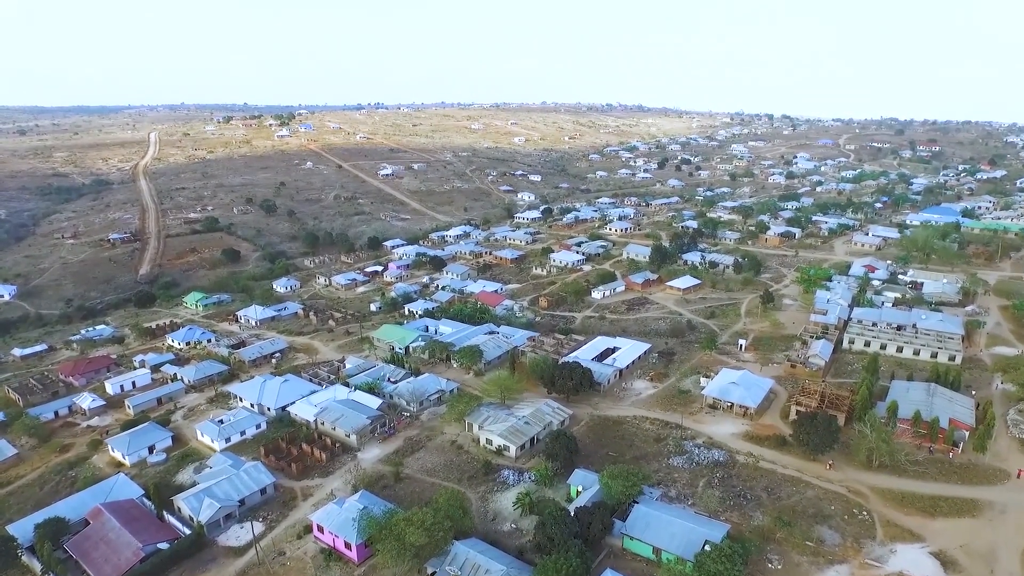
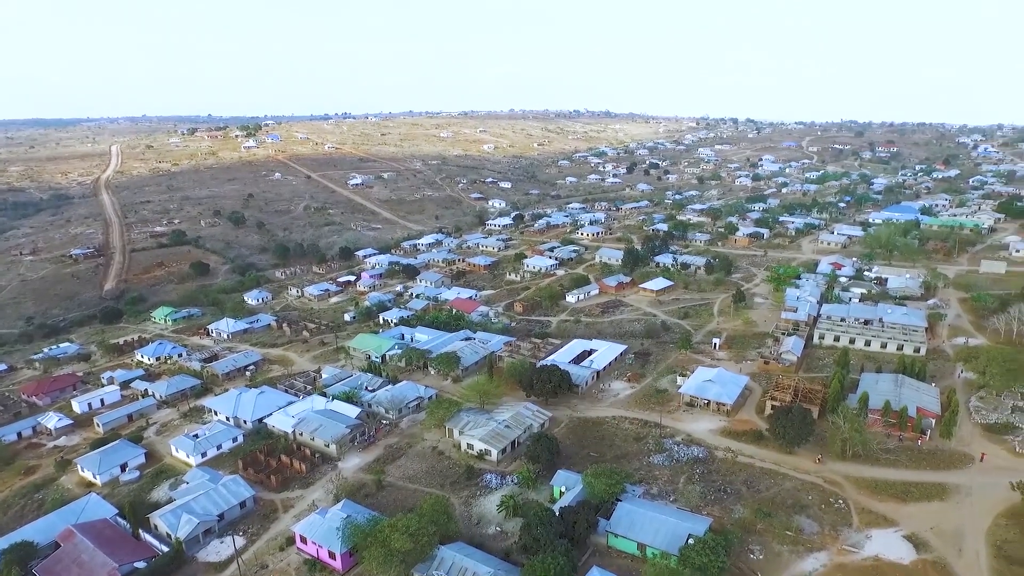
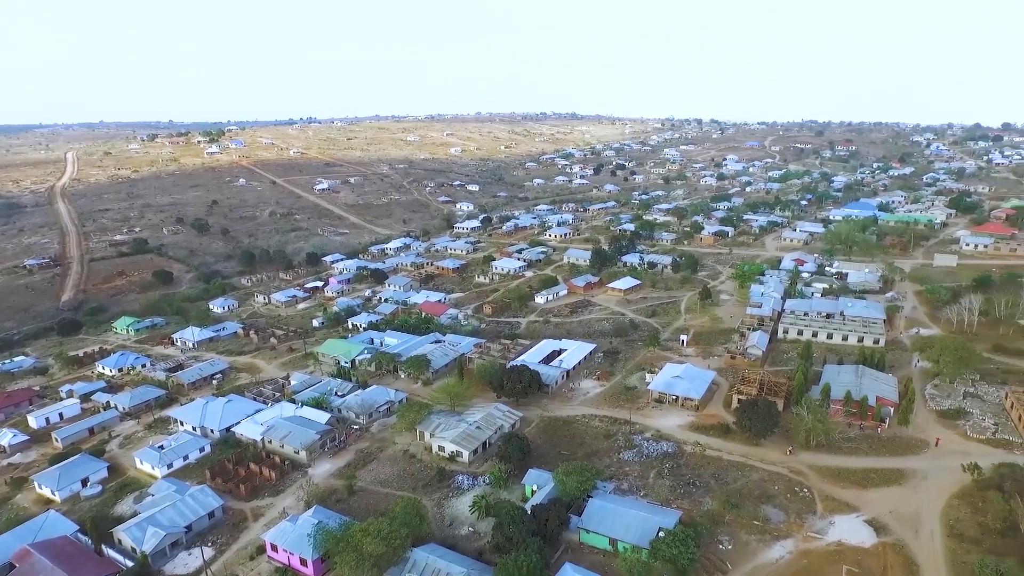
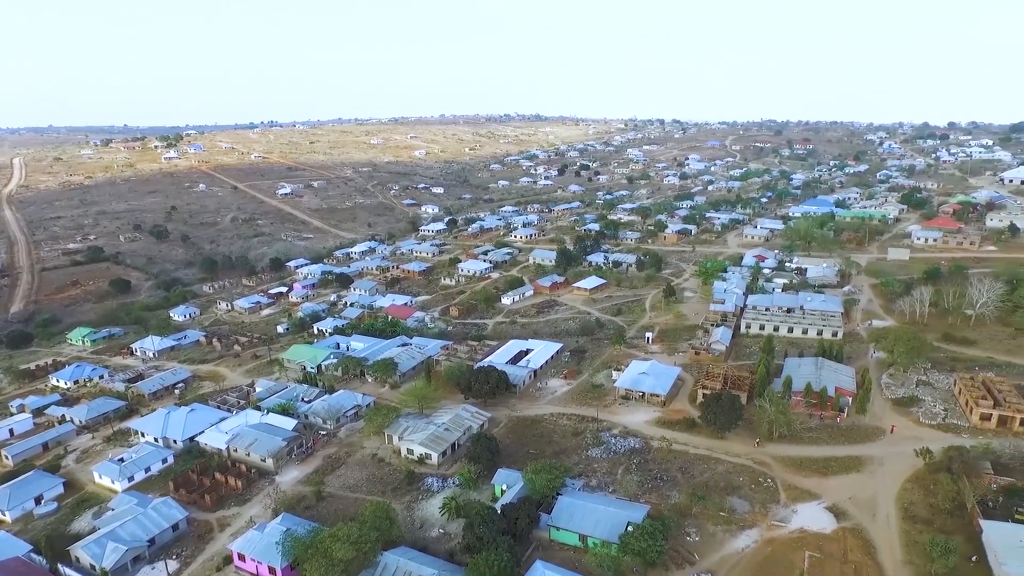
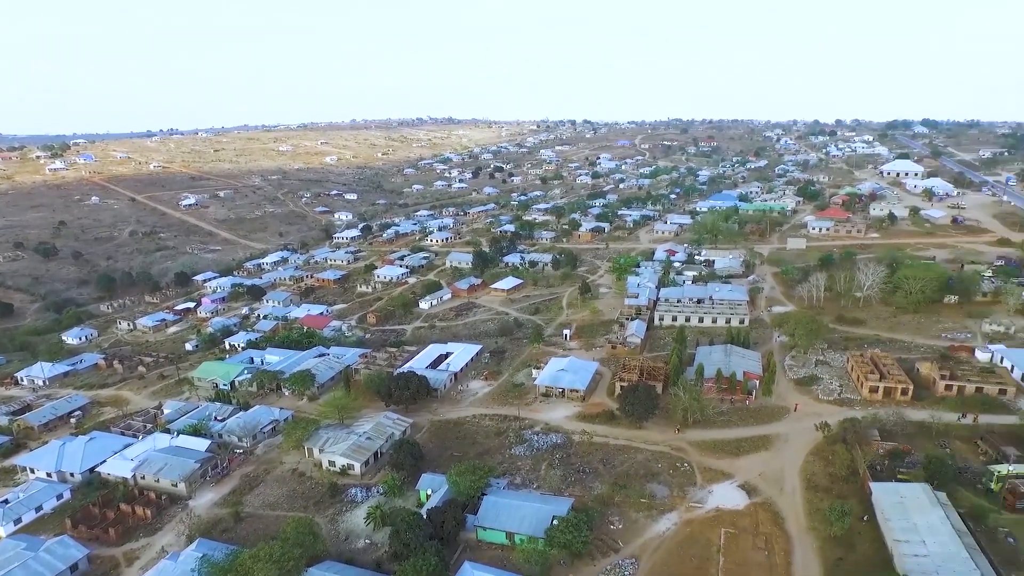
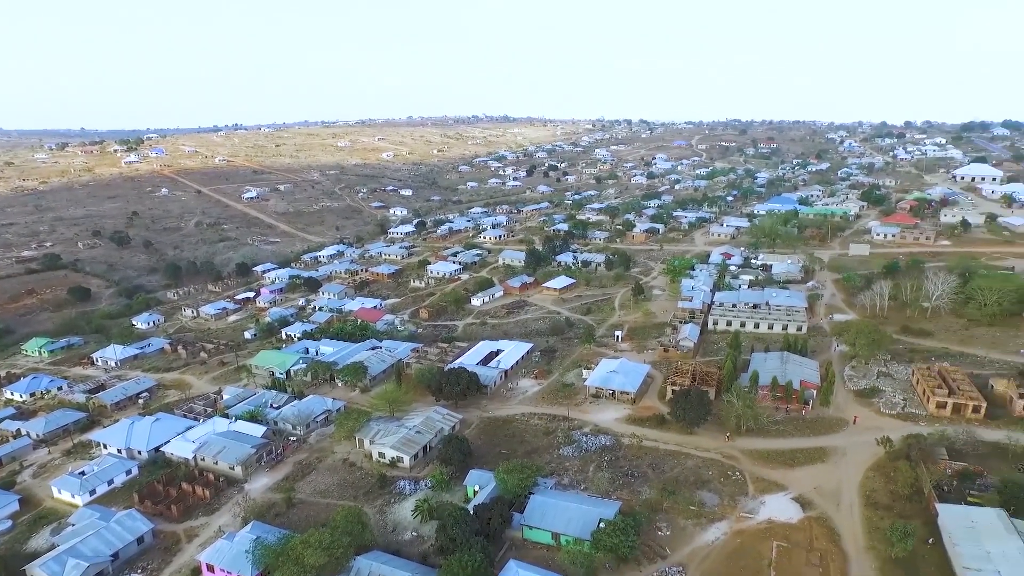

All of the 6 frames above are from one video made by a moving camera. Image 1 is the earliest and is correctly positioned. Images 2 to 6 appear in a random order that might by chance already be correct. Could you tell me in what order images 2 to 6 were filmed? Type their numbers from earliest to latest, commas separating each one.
2, 3, 4, 6, 5
